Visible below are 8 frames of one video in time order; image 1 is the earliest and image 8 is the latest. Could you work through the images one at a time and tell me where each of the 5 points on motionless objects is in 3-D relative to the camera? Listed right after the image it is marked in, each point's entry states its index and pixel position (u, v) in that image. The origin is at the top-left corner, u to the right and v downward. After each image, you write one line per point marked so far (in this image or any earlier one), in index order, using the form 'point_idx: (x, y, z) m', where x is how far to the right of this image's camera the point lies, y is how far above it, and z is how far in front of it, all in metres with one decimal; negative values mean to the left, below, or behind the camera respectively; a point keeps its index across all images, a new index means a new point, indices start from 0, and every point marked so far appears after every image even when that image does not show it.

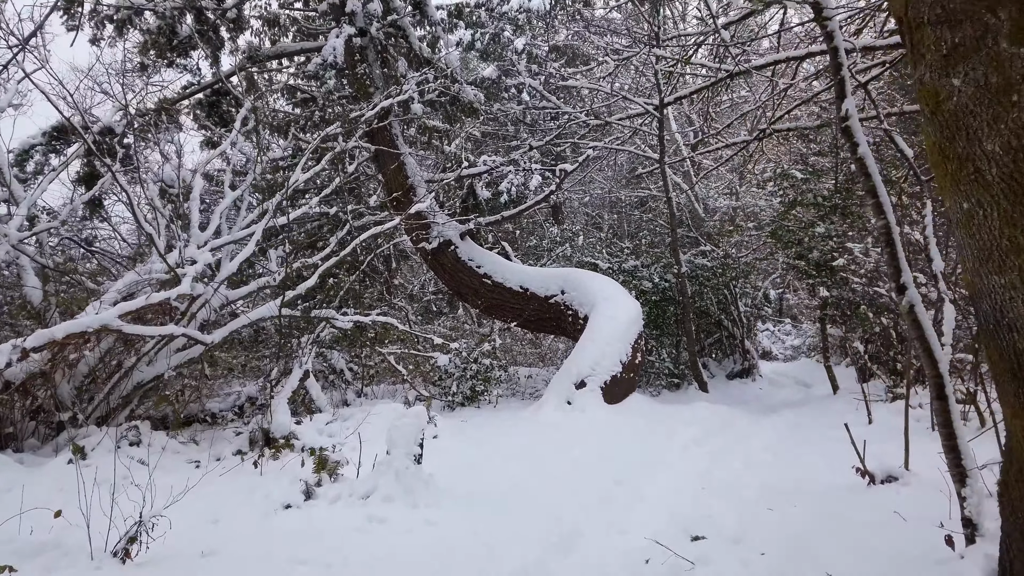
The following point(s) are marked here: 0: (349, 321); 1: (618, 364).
0: (-1.2, -0.2, +5.6) m
1: (+0.8, -0.6, +5.8) m
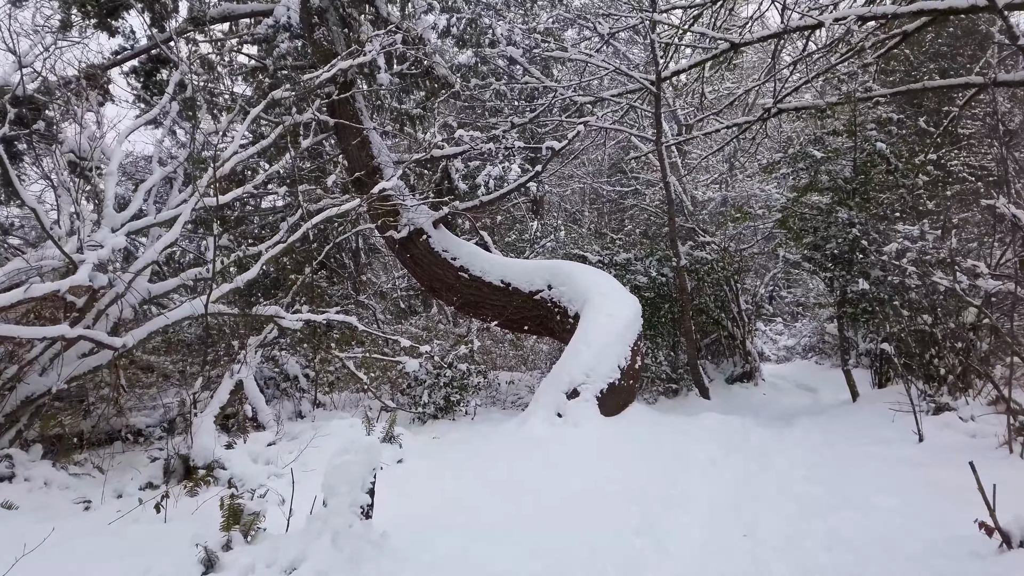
0: (-1.4, -0.2, +4.7) m
1: (+0.7, -0.6, +5.0) m
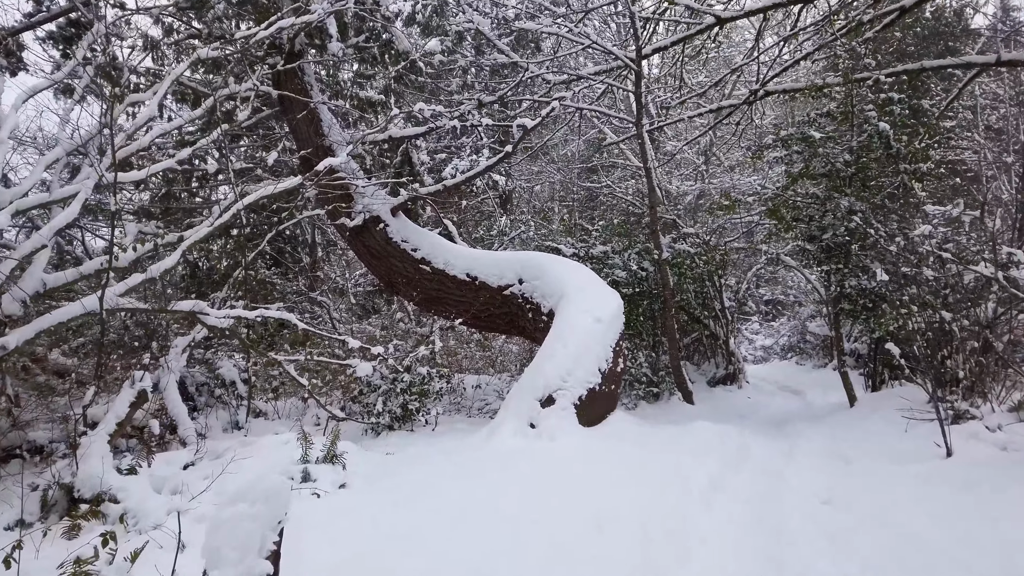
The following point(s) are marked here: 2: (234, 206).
0: (-1.5, -0.2, +4.1) m
1: (+0.5, -0.5, +4.4) m
2: (-1.6, +0.5, +4.4) m
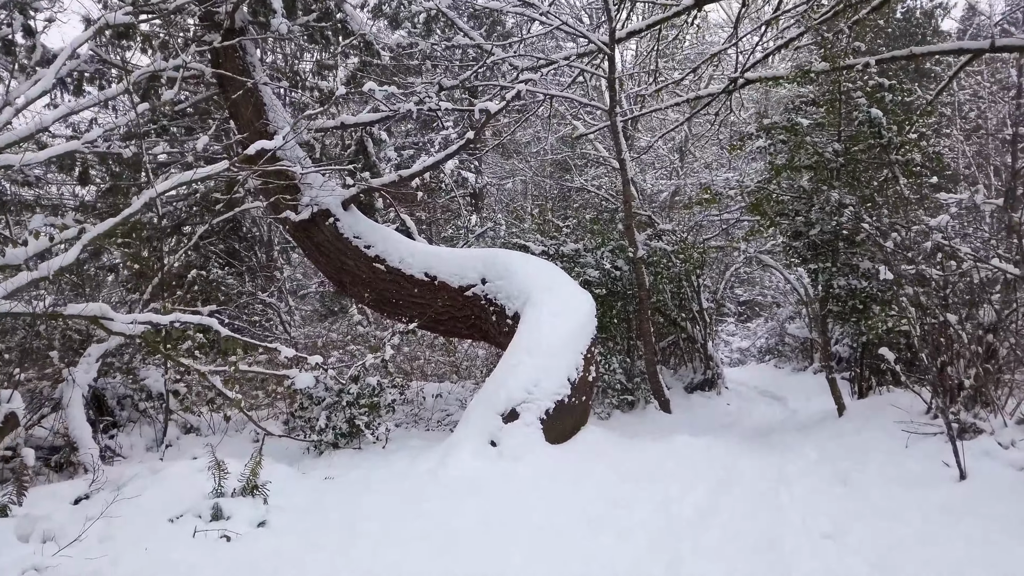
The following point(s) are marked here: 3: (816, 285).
0: (-1.7, -0.2, +3.5) m
1: (+0.3, -0.5, +3.9) m
2: (-1.9, +0.5, +3.9) m
3: (+2.2, 0.0, +5.5) m
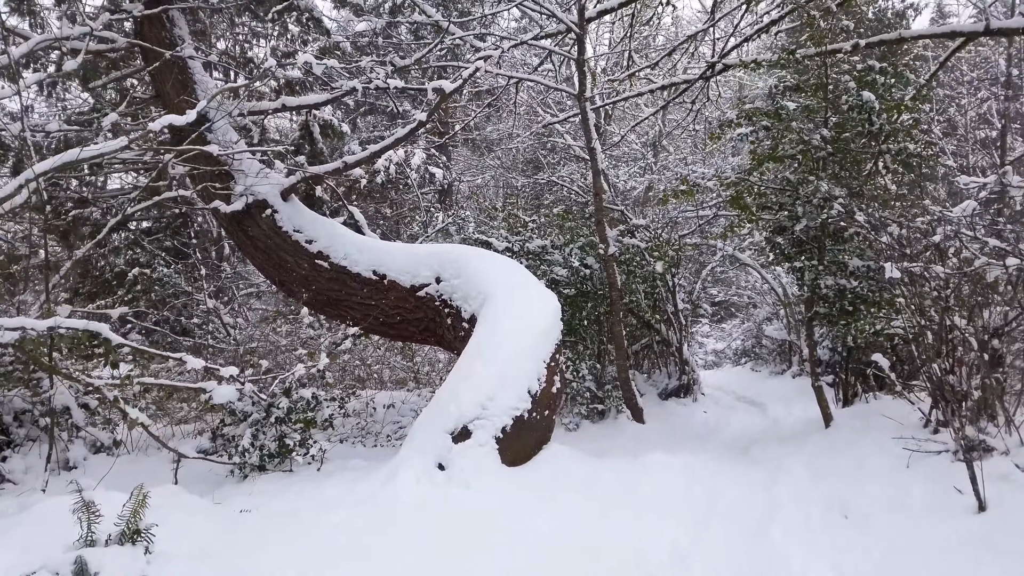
0: (-2.0, -0.2, +3.0) m
1: (+0.1, -0.5, +3.5) m
2: (-2.1, +0.5, +3.3) m
3: (+2.0, 0.0, +5.1) m
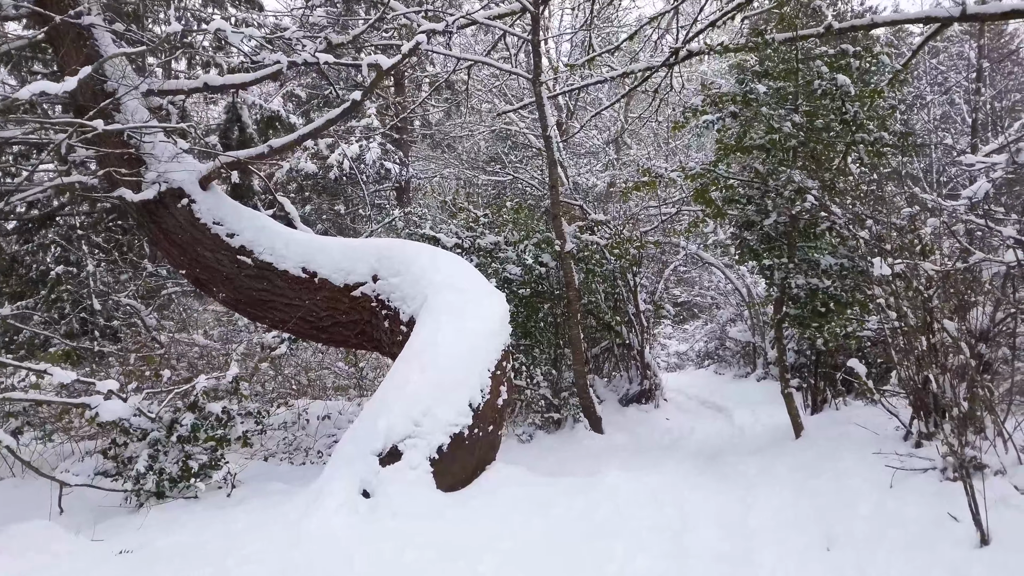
0: (-2.2, -0.1, +2.5) m
1: (-0.2, -0.5, +3.0) m
2: (-2.3, +0.5, +2.8) m
3: (+1.6, 0.0, +4.7) m
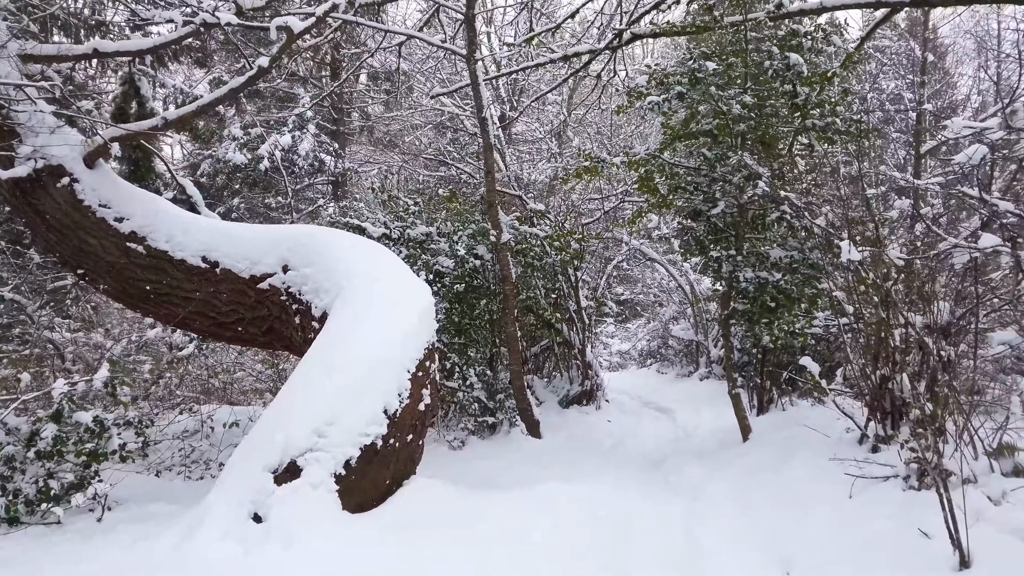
0: (-2.4, -0.1, +1.9) m
1: (-0.5, -0.5, +2.7) m
2: (-2.6, +0.5, +2.2) m
3: (+1.2, +0.1, +4.5) m
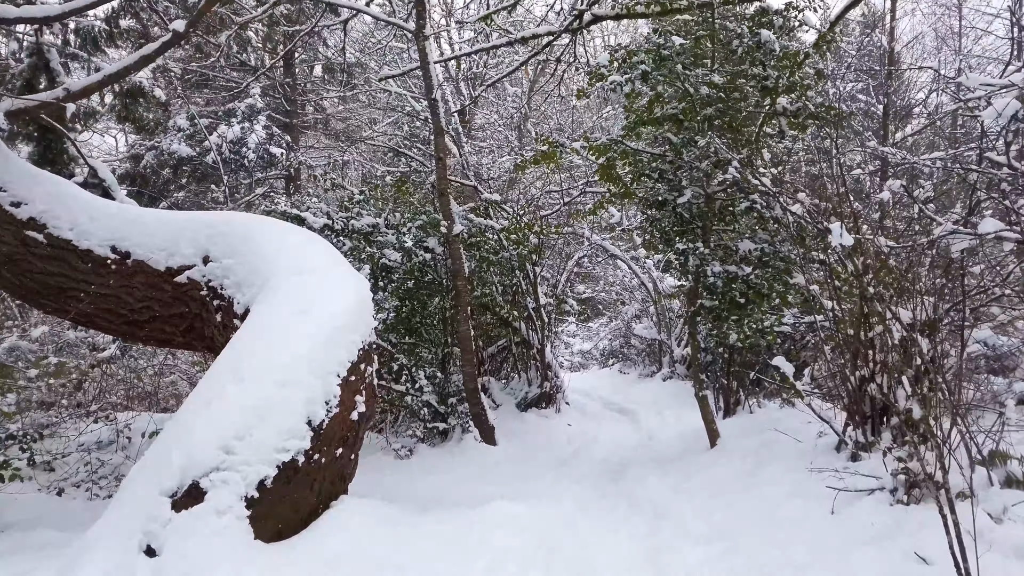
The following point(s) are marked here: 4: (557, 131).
0: (-2.5, -0.1, +1.5) m
1: (-0.6, -0.4, +2.3) m
2: (-2.7, +0.6, +1.8) m
3: (+1.0, +0.1, +4.2) m
4: (+0.4, +1.4, +6.7) m
